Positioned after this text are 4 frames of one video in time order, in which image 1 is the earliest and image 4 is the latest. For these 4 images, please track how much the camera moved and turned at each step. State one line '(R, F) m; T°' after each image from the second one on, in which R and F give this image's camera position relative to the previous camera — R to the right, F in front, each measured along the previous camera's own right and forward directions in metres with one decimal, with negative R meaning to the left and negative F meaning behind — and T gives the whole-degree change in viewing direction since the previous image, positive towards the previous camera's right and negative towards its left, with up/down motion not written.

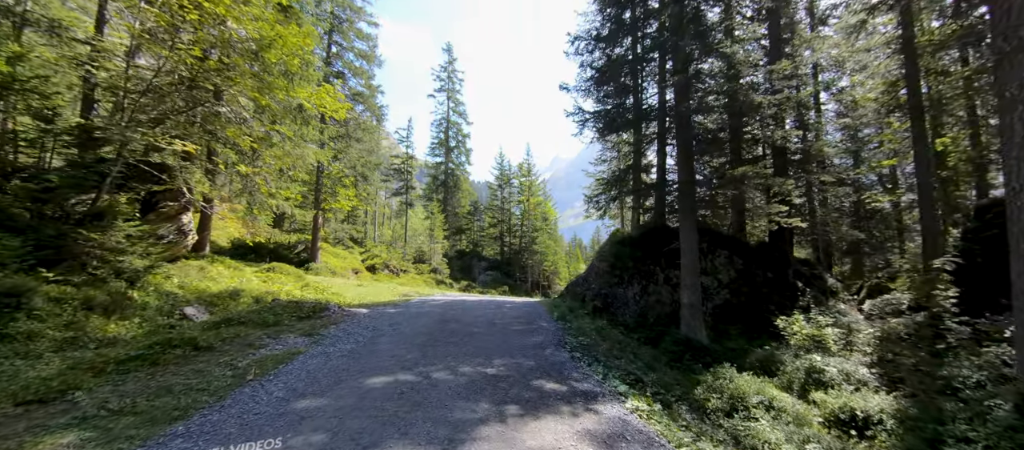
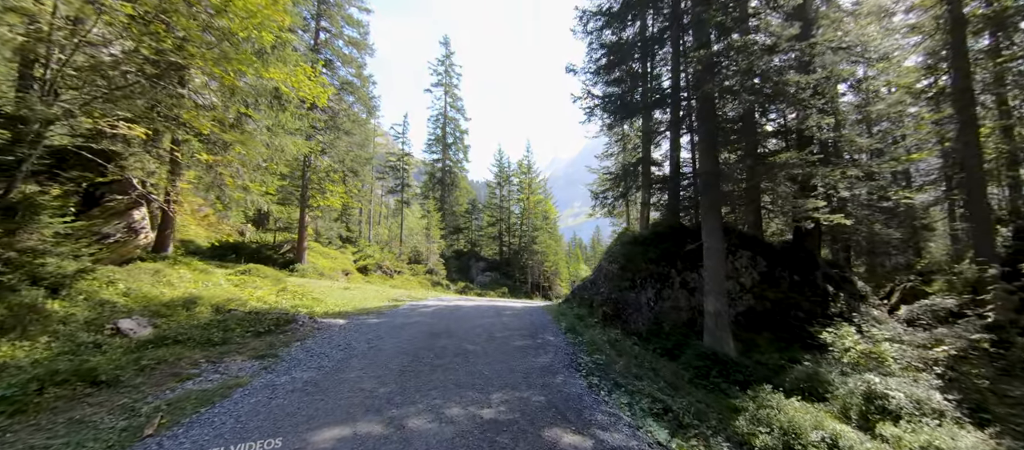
(-0.1, +1.4) m; 0°
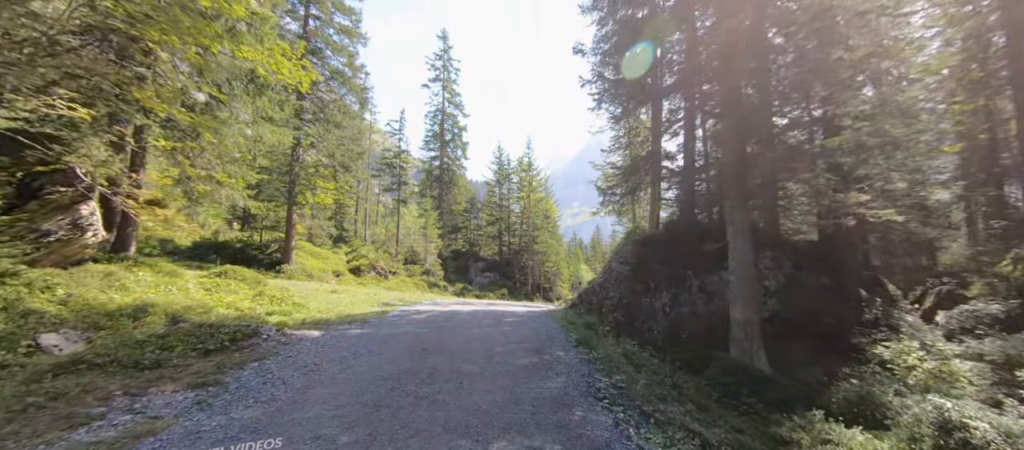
(-0.1, +1.2) m; 0°
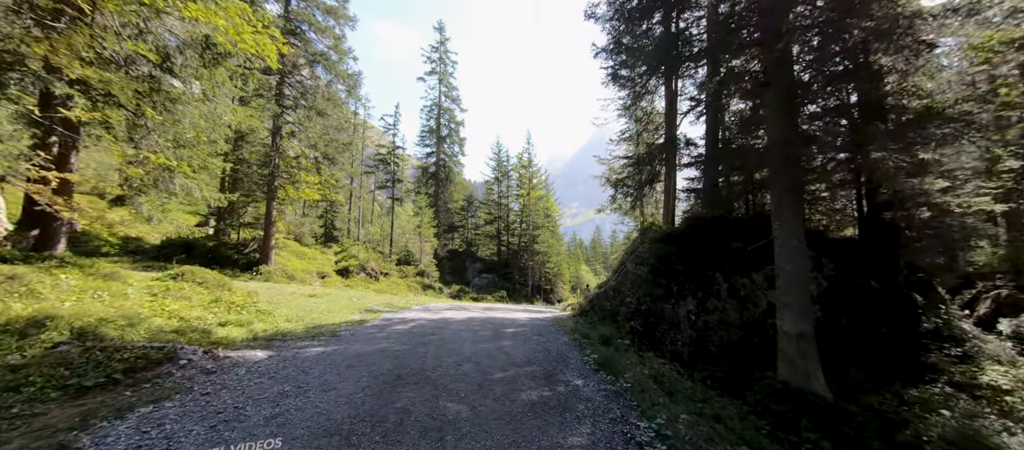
(-0.1, +1.7) m; 0°
